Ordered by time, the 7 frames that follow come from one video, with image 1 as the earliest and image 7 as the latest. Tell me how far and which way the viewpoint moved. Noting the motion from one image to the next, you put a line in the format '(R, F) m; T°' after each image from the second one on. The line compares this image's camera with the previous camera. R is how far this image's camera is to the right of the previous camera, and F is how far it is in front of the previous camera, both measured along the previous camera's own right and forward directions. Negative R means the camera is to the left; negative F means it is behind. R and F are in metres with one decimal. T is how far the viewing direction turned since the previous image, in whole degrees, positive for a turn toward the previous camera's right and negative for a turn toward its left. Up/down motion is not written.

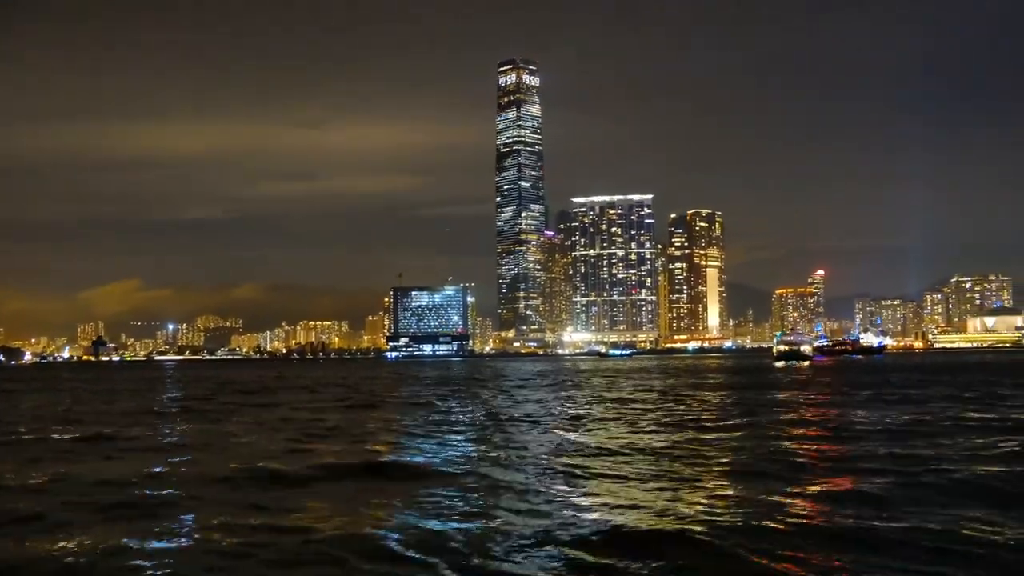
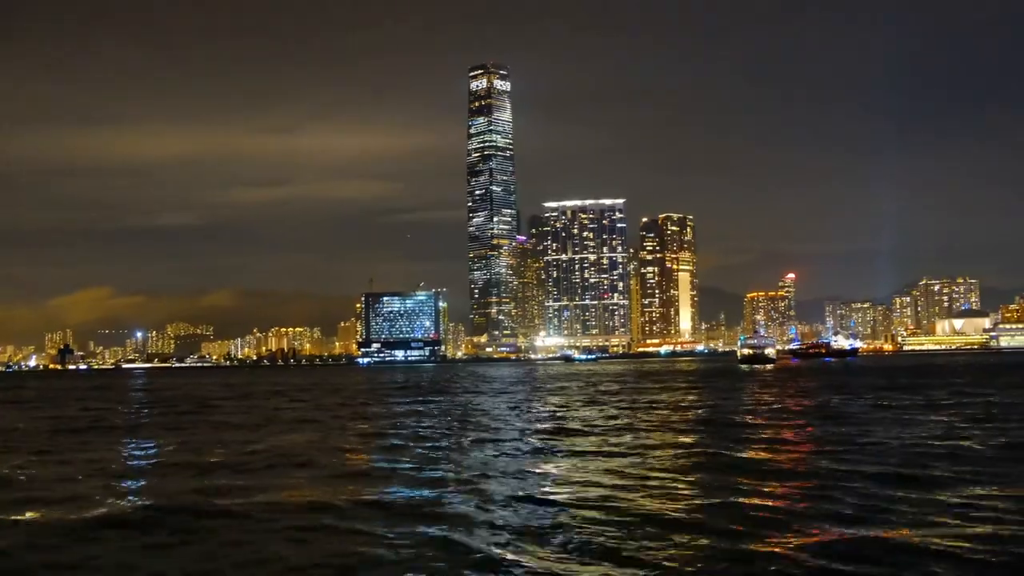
(+0.6, +1.1) m; +2°
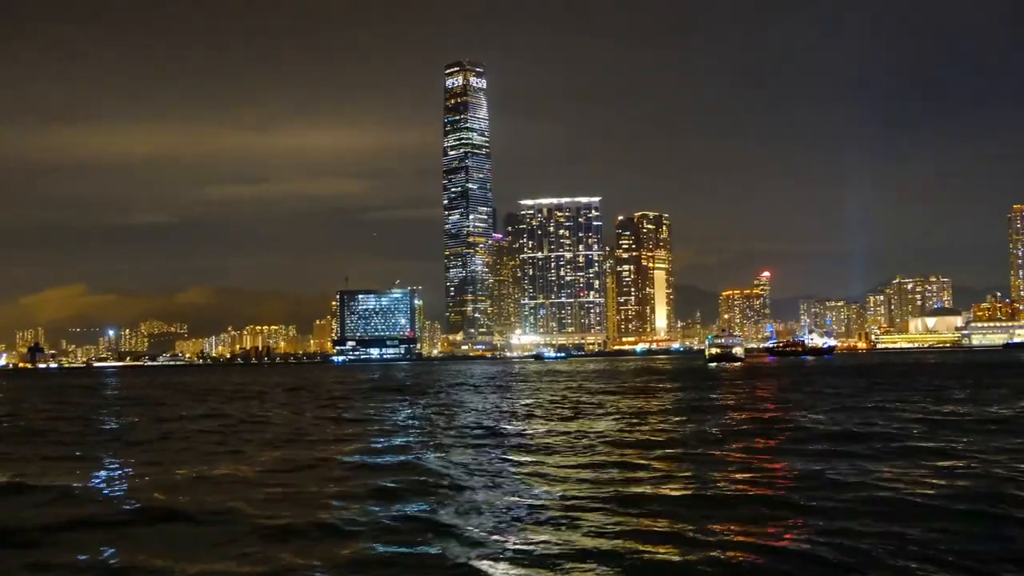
(0.0, +0.3) m; +1°
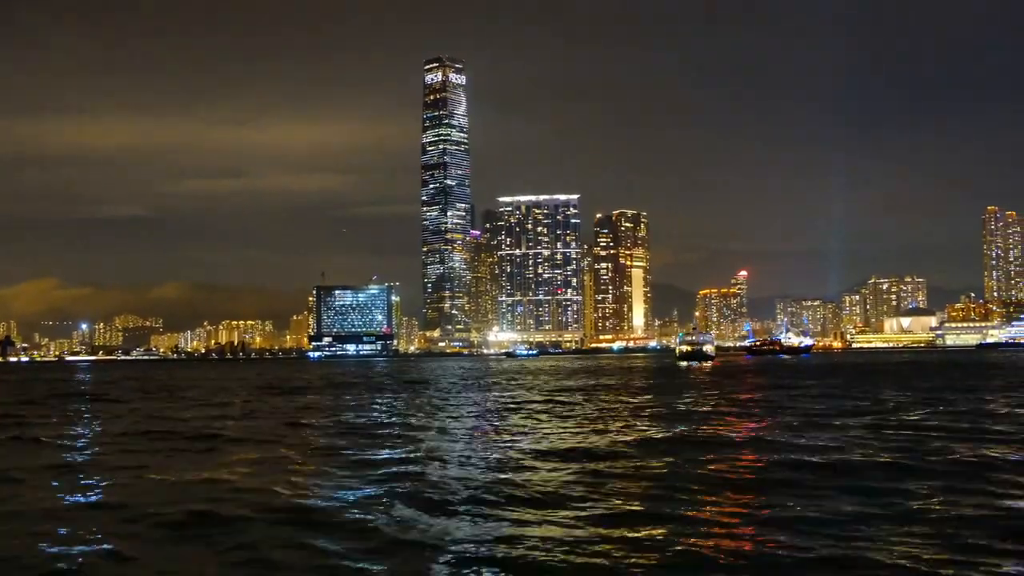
(0.0, +0.3) m; +1°
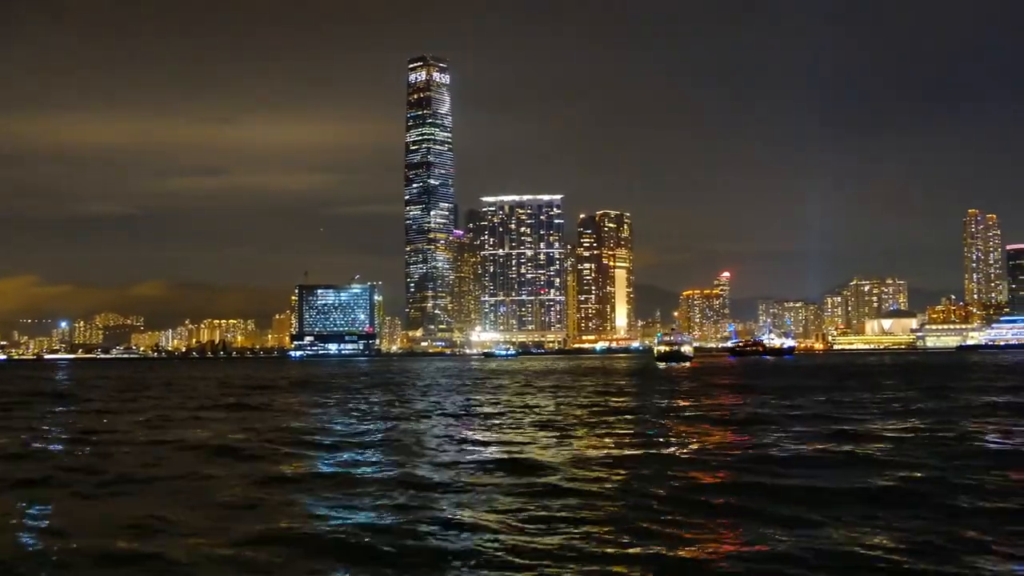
(0.0, +0.2) m; +1°
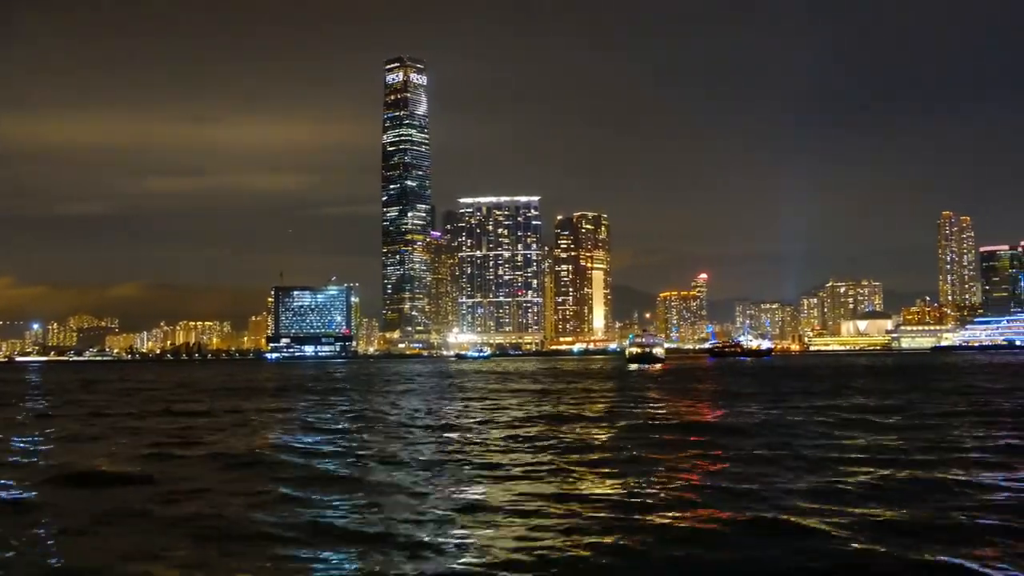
(0.0, +0.3) m; +1°
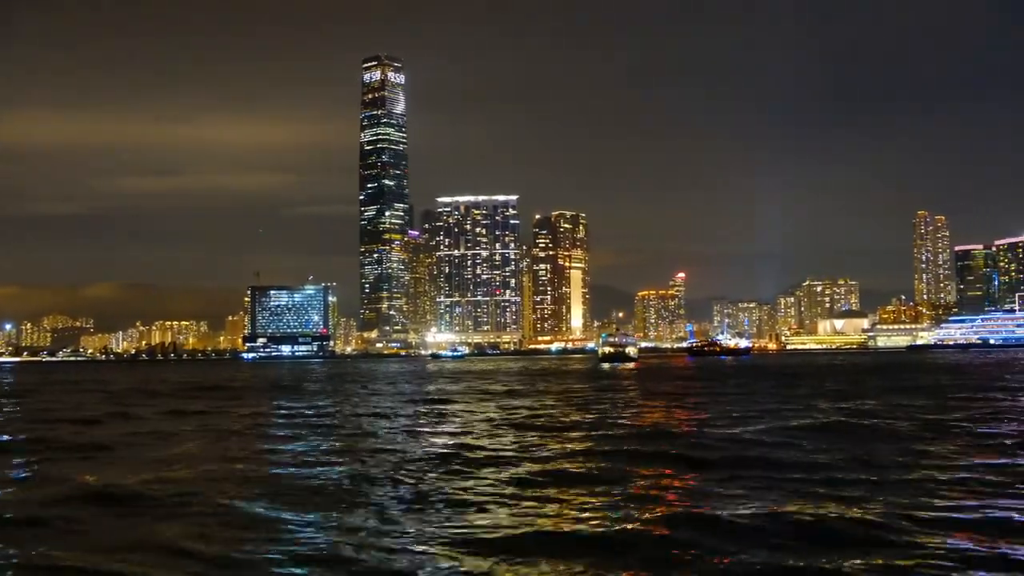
(0.0, +0.3) m; +1°
